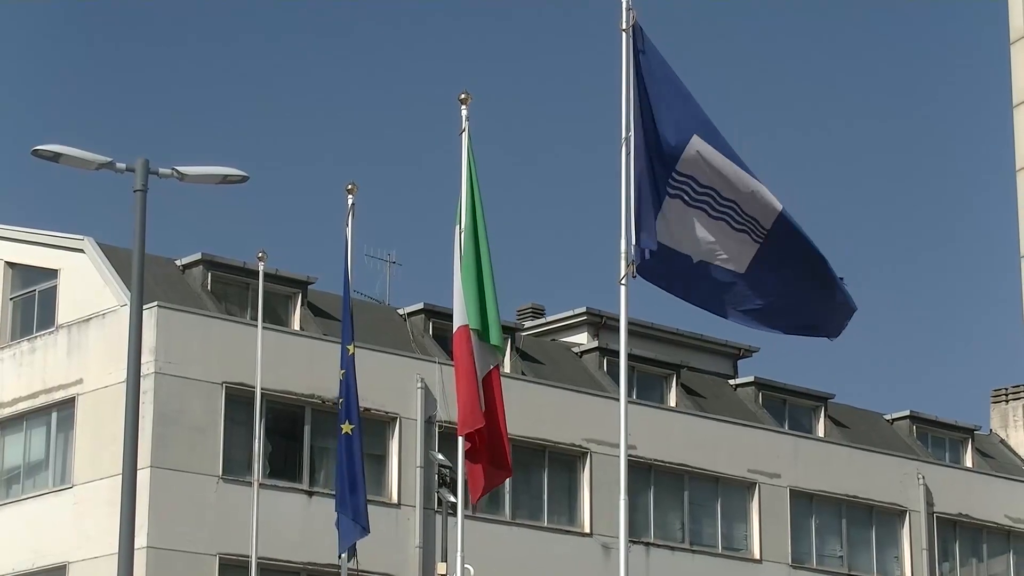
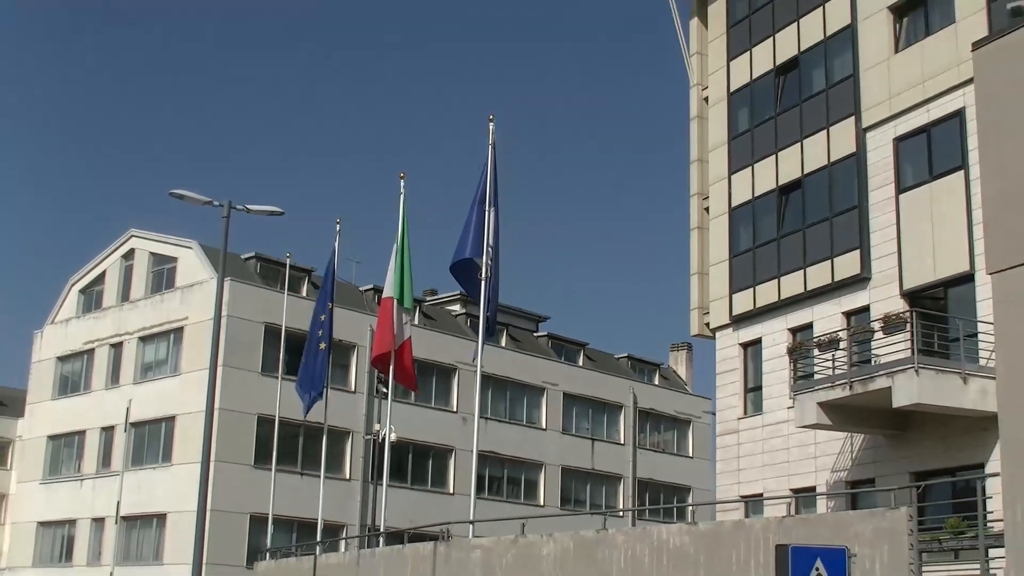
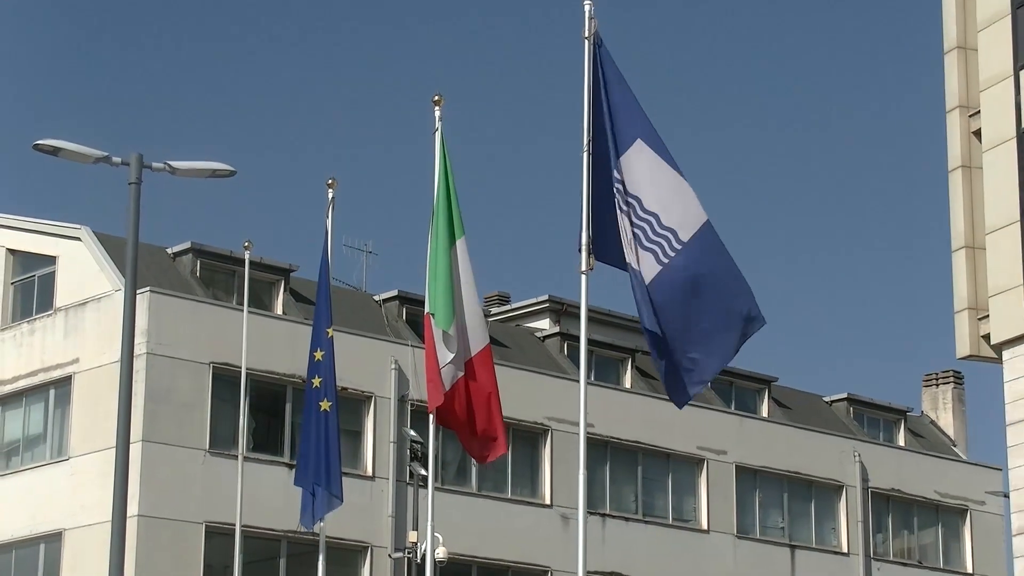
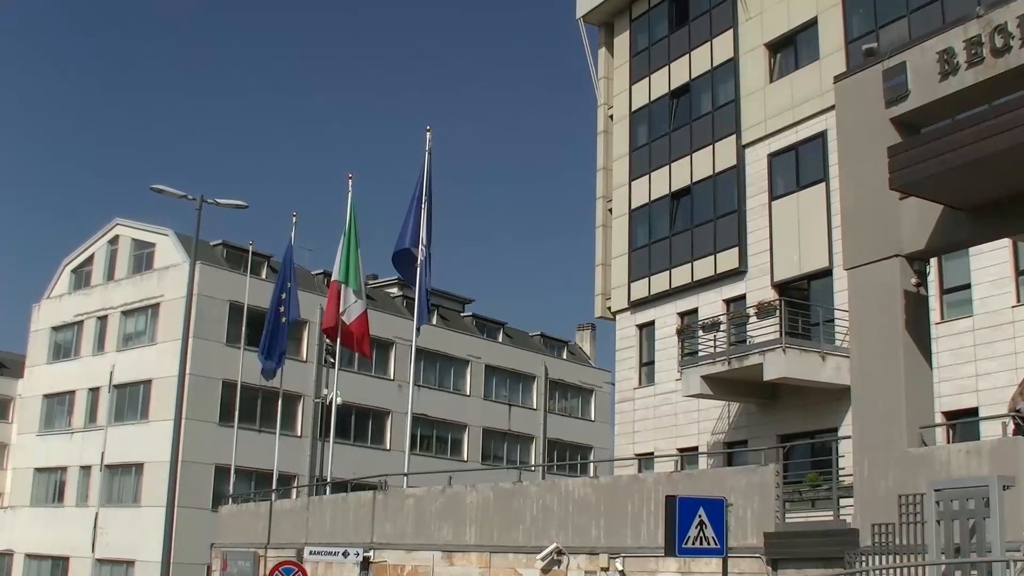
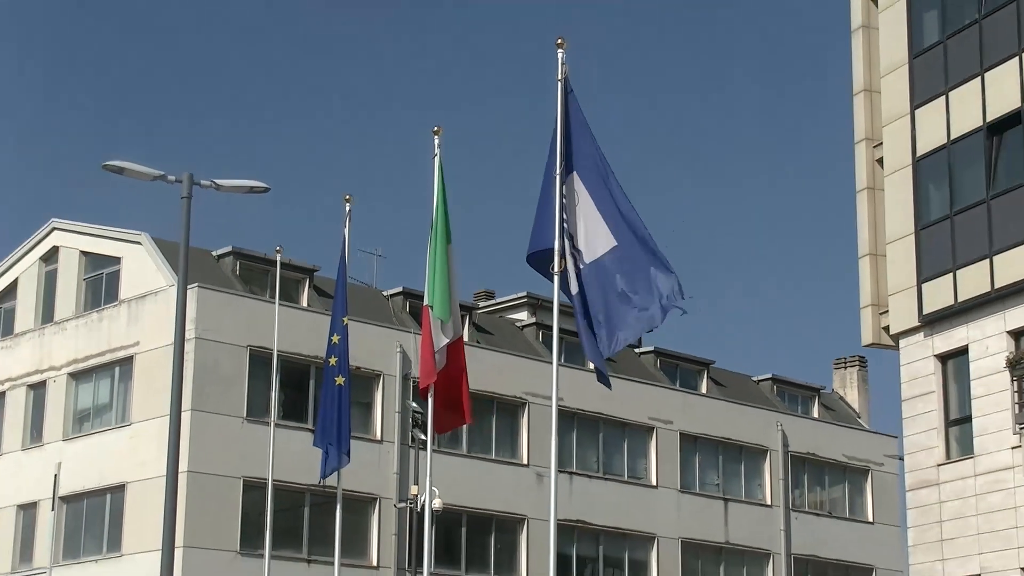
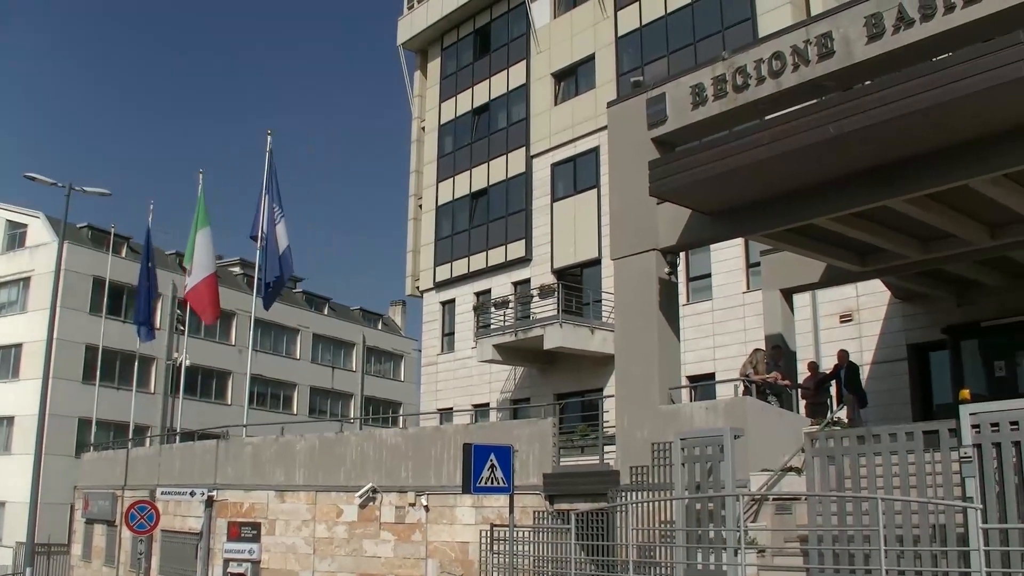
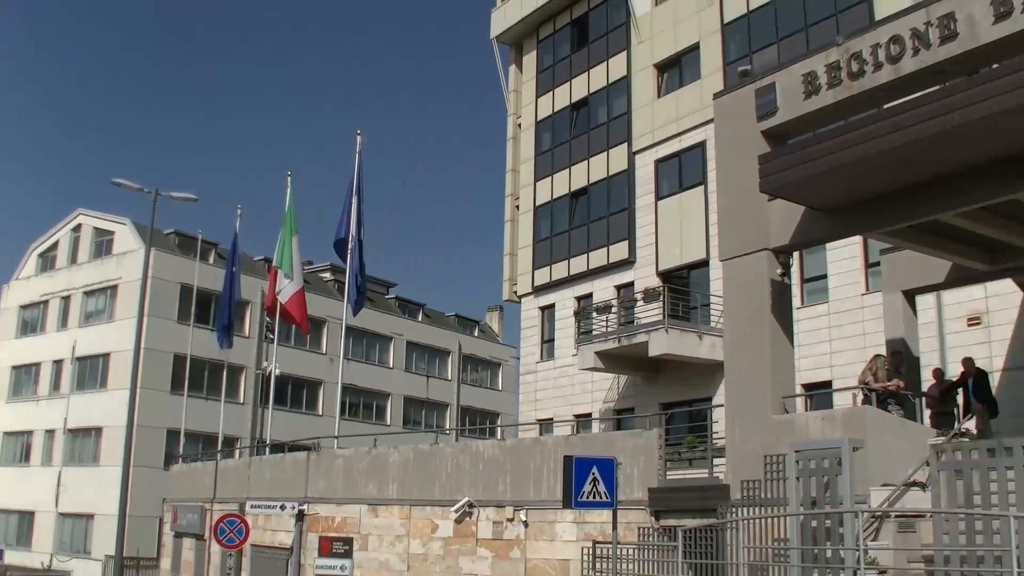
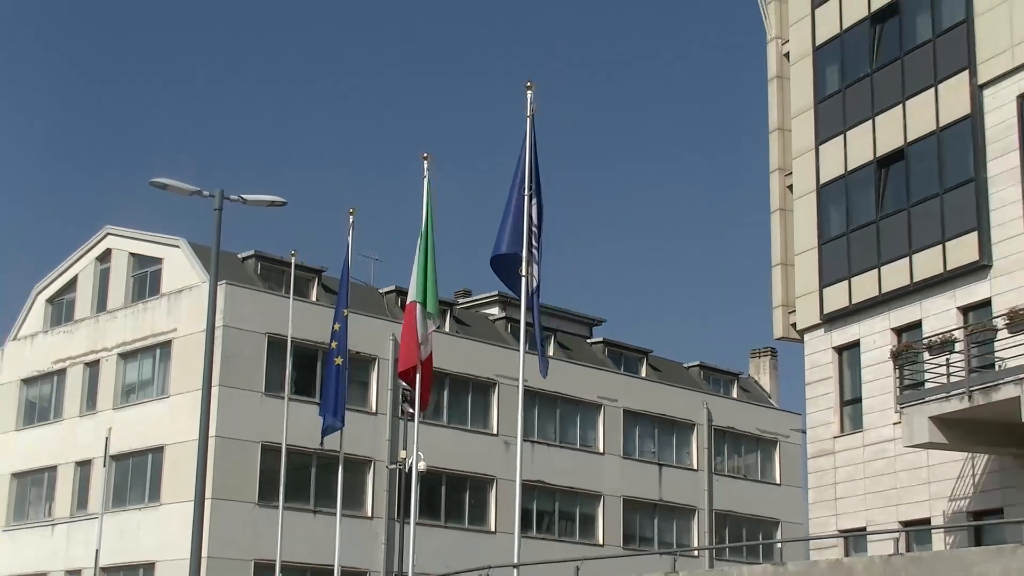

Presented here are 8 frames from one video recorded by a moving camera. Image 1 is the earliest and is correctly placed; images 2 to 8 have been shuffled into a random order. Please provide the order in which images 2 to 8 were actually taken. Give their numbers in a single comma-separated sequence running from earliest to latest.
3, 5, 8, 2, 4, 7, 6
